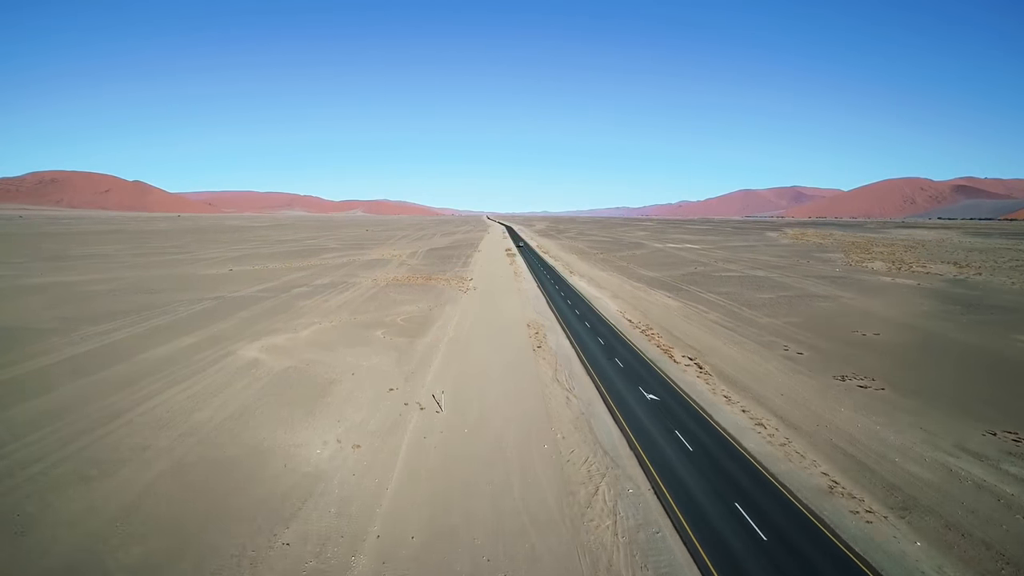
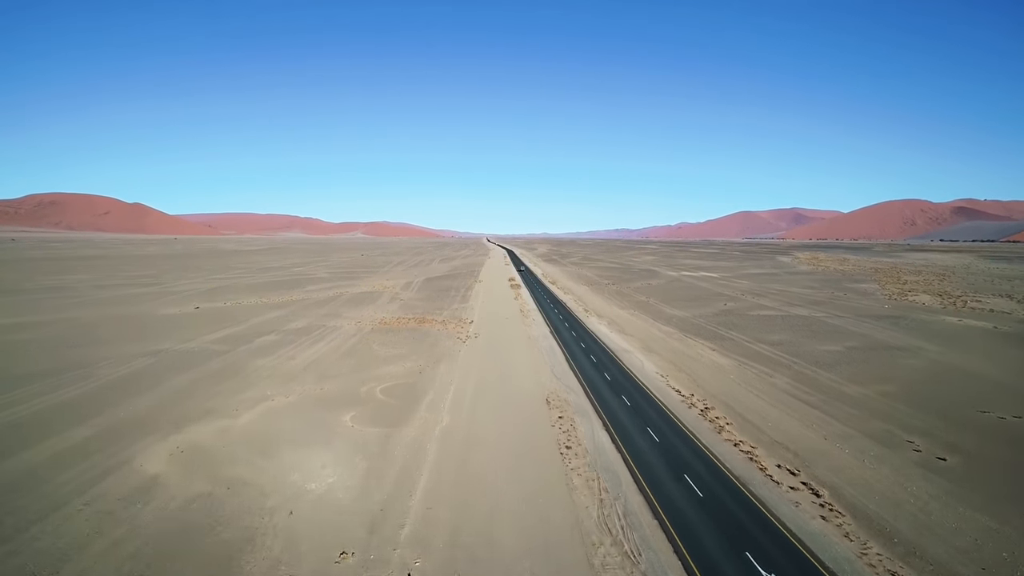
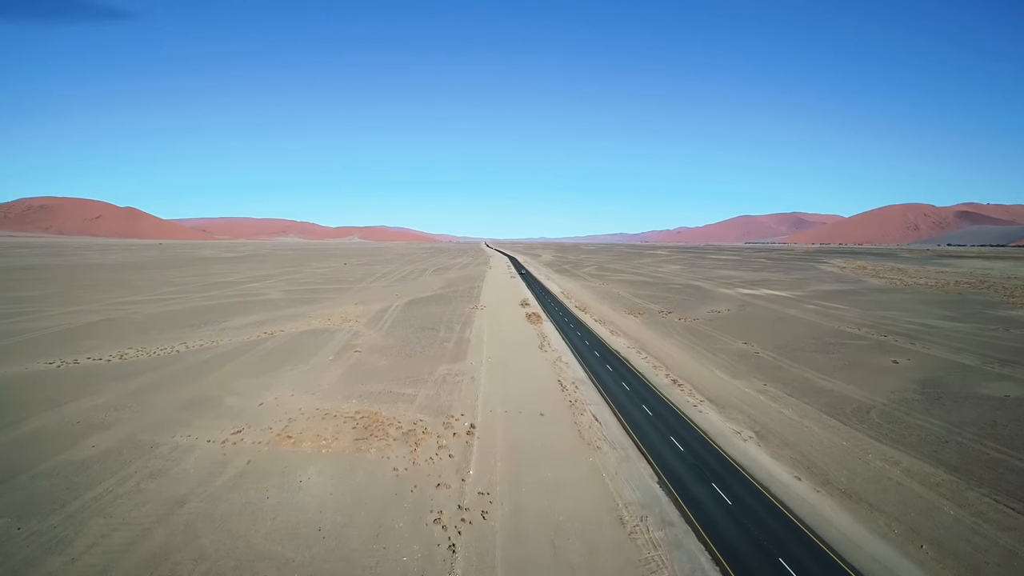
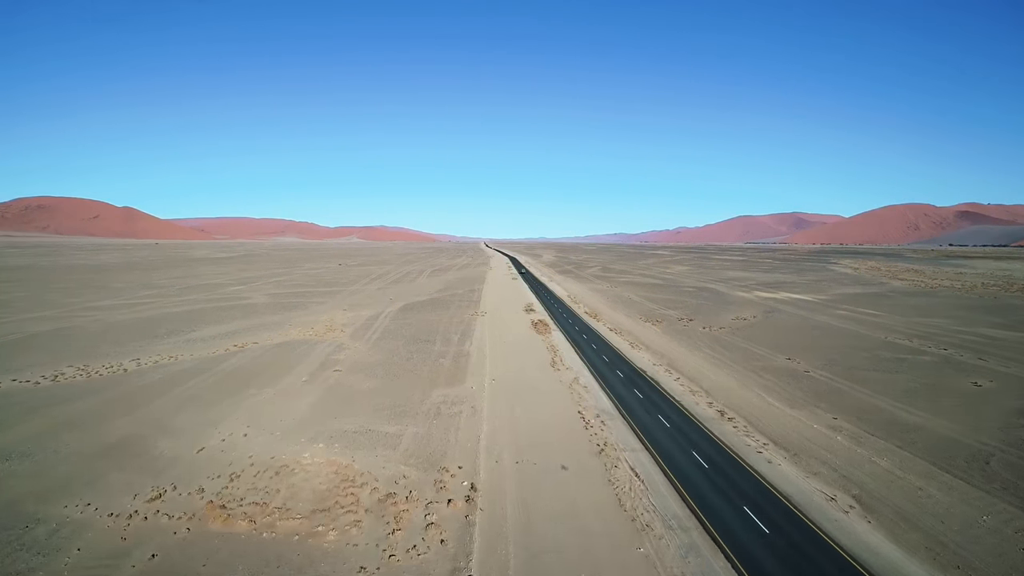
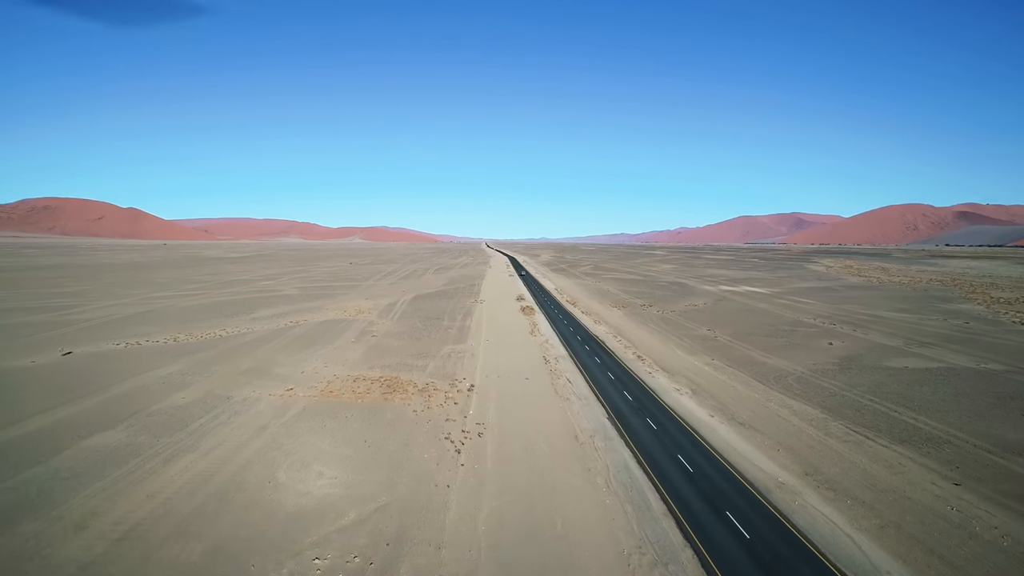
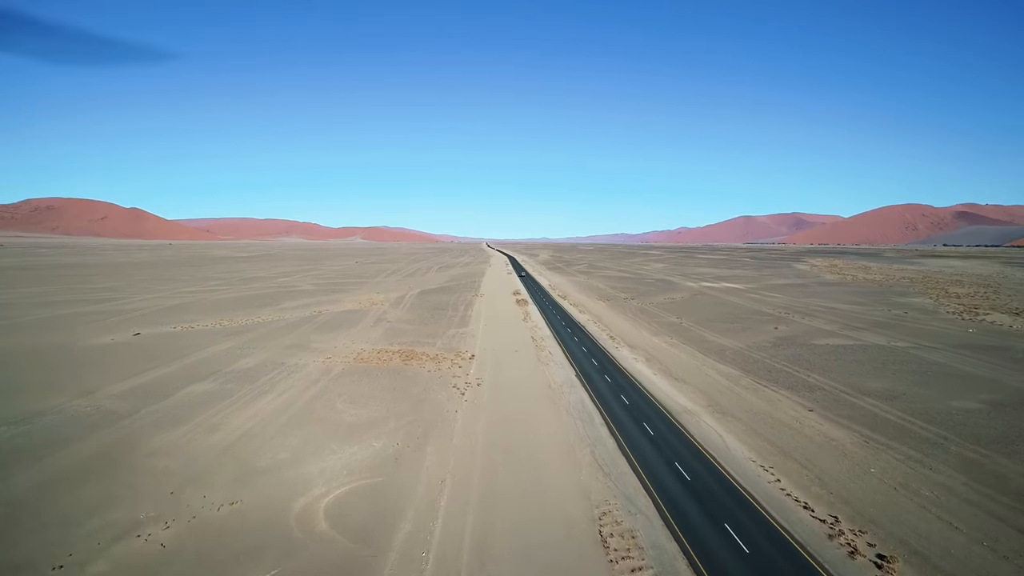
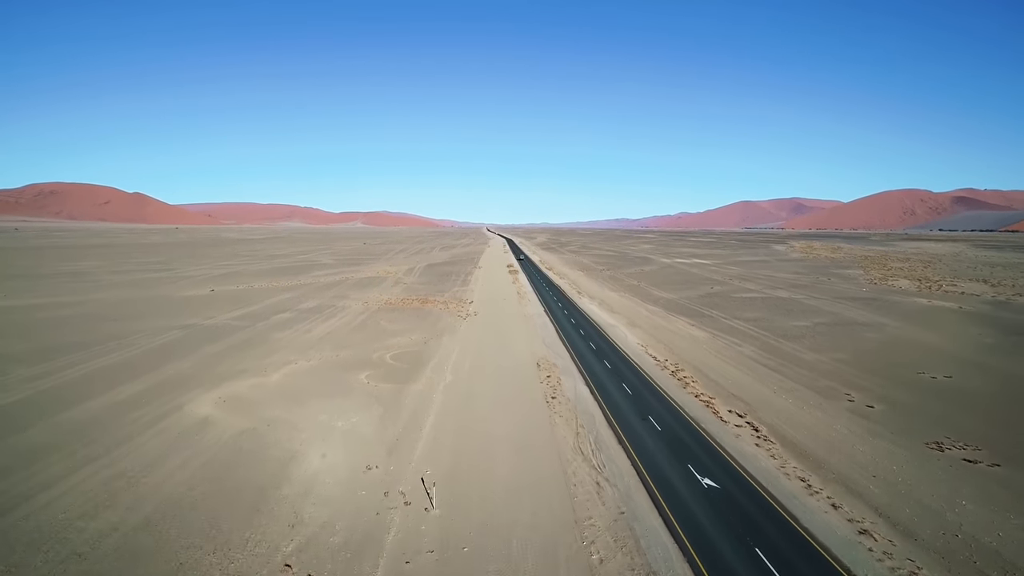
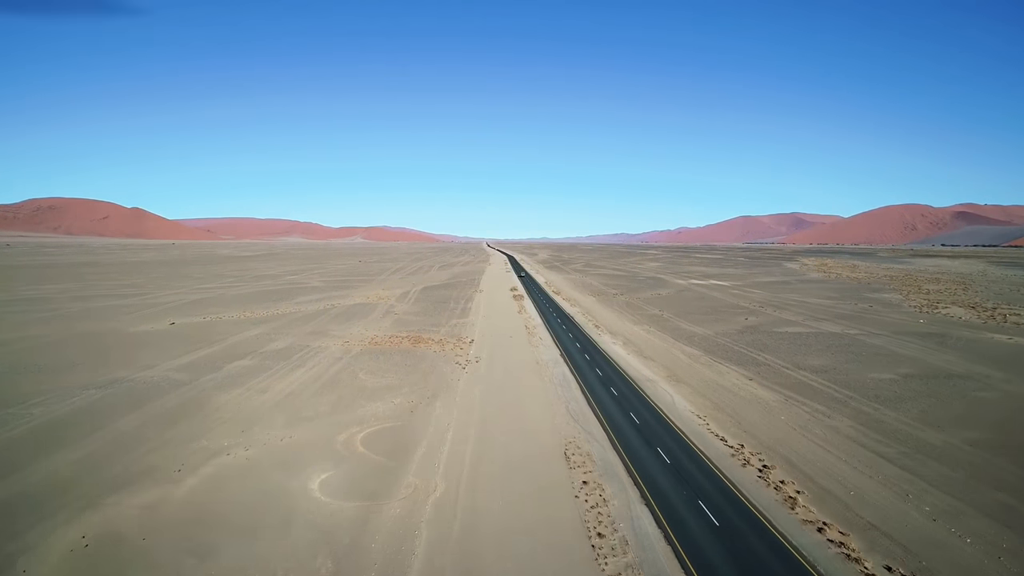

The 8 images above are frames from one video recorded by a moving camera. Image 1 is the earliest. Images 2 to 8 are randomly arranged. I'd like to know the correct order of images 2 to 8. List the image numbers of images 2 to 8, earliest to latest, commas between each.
7, 2, 8, 6, 5, 3, 4
